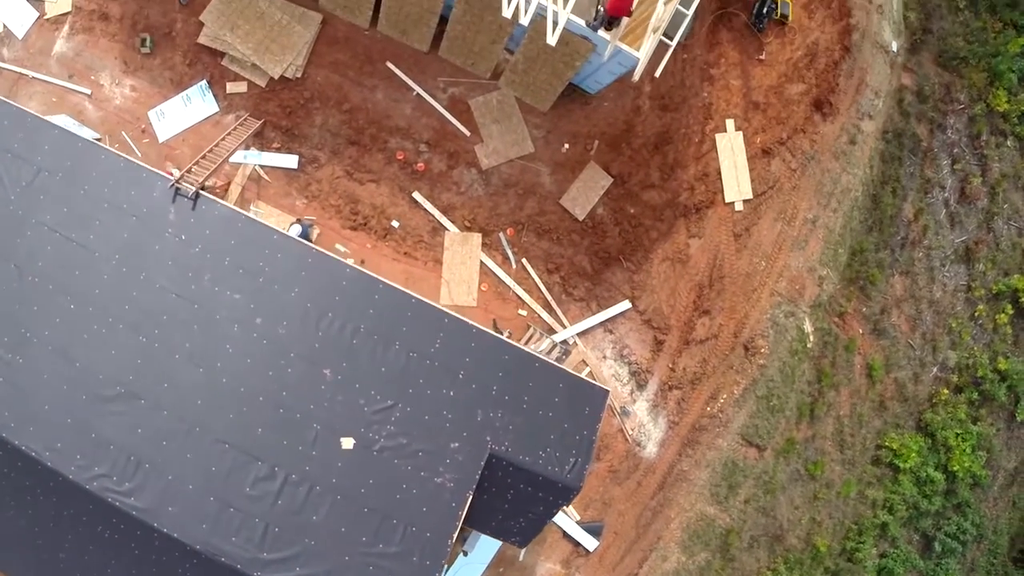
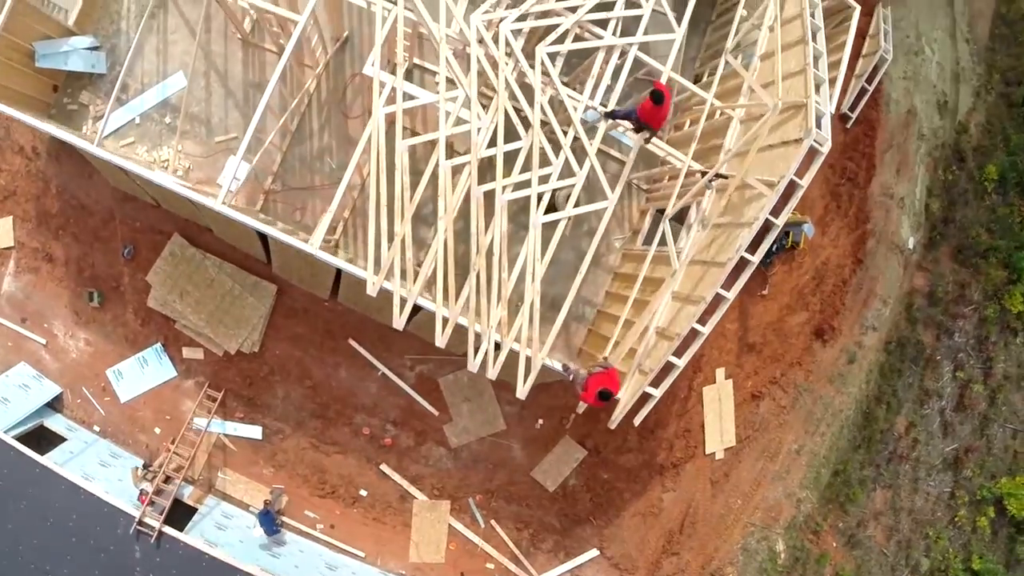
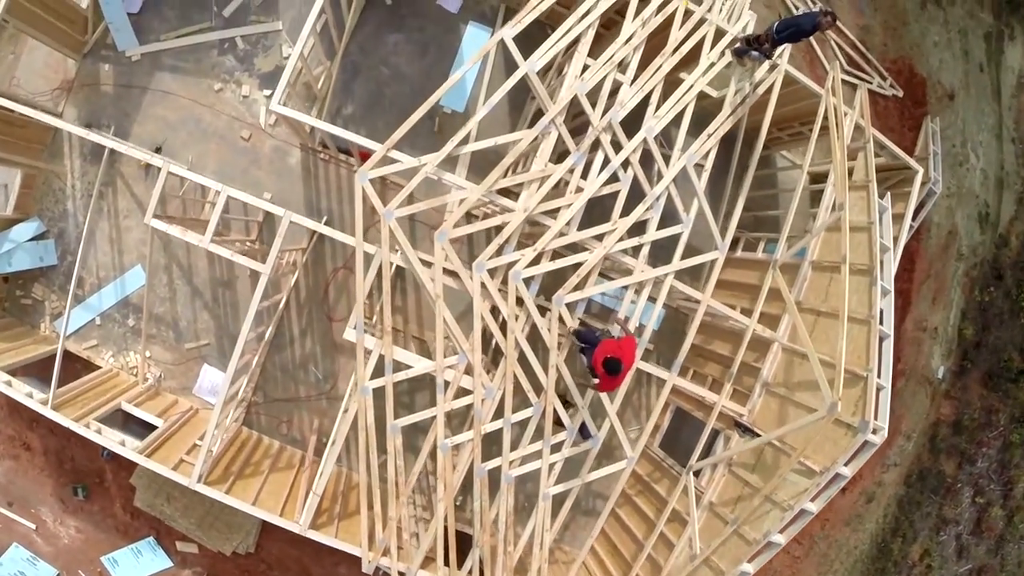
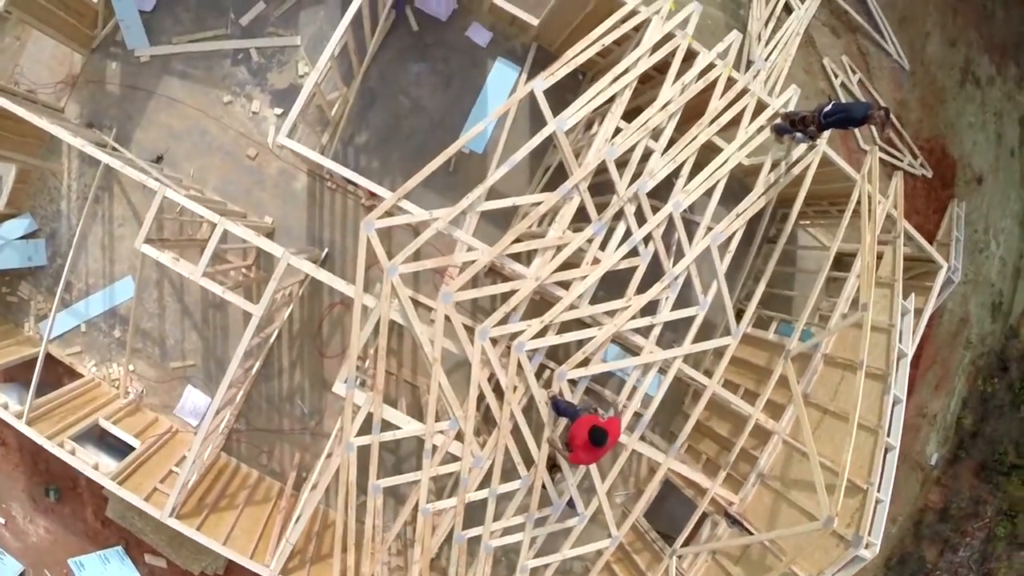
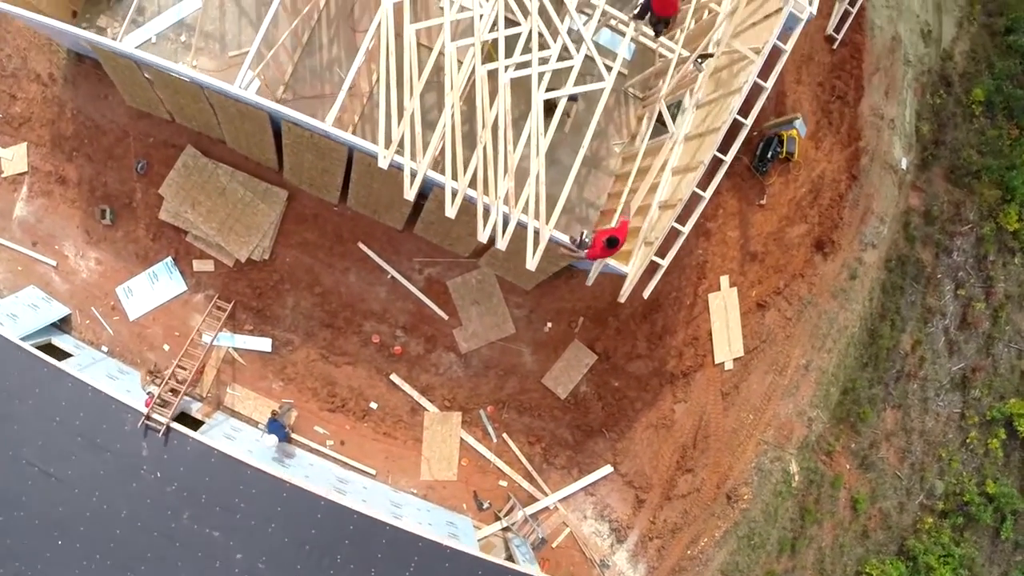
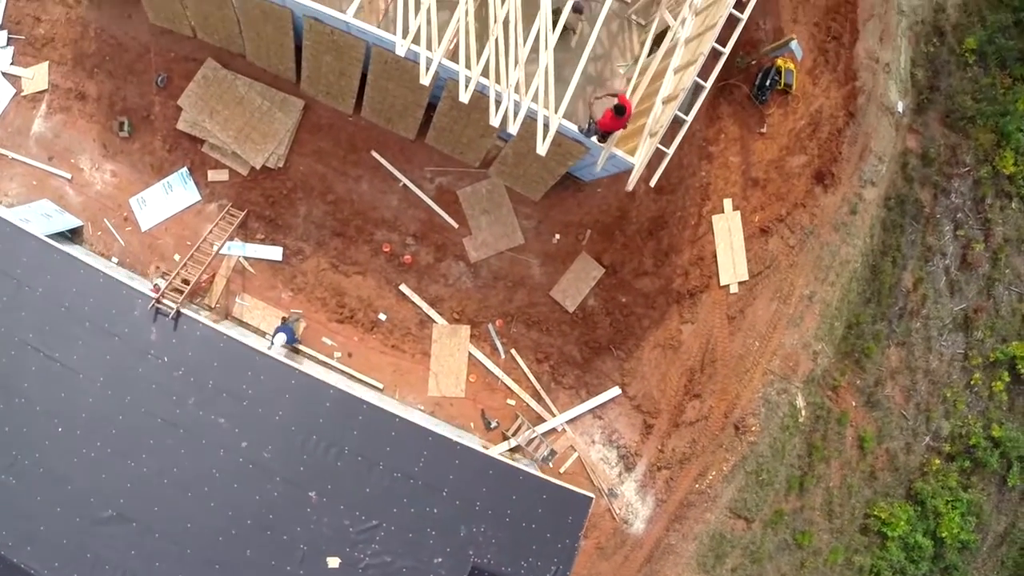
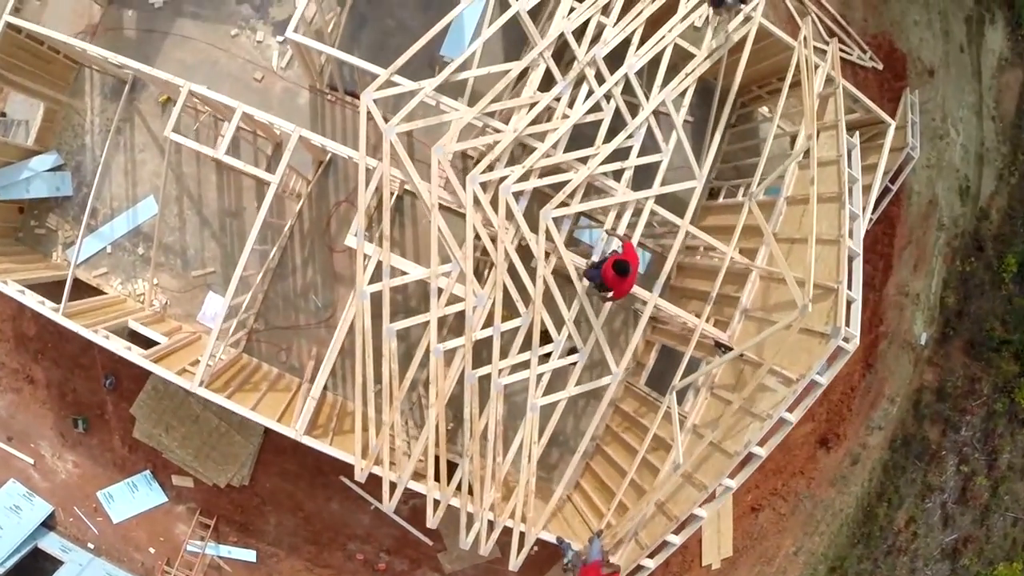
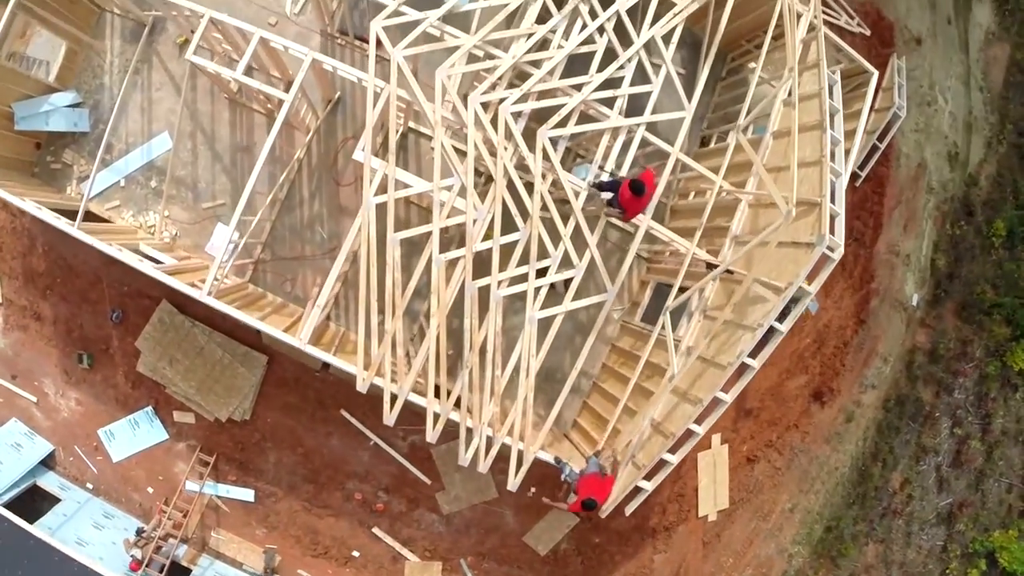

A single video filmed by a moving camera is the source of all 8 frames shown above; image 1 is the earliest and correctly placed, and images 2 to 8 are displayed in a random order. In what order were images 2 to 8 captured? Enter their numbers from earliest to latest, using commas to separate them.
6, 5, 2, 8, 7, 3, 4
